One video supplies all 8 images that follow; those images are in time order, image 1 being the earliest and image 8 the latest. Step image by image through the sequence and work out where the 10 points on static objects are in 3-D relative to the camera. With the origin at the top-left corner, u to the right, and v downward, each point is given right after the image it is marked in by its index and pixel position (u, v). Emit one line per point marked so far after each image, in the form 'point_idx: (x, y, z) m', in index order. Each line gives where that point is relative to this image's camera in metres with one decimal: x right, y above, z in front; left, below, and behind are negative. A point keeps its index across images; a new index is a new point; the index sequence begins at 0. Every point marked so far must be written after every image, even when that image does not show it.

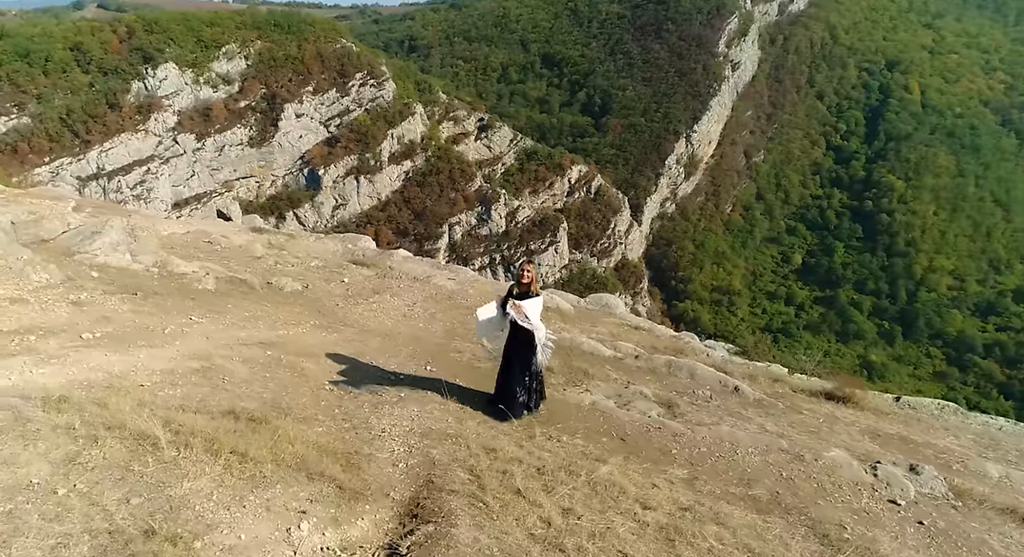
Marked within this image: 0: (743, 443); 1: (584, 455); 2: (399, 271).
0: (+2.3, -1.6, +7.6) m
1: (+0.7, -1.6, +7.4) m
2: (-1.7, +0.1, +14.3) m
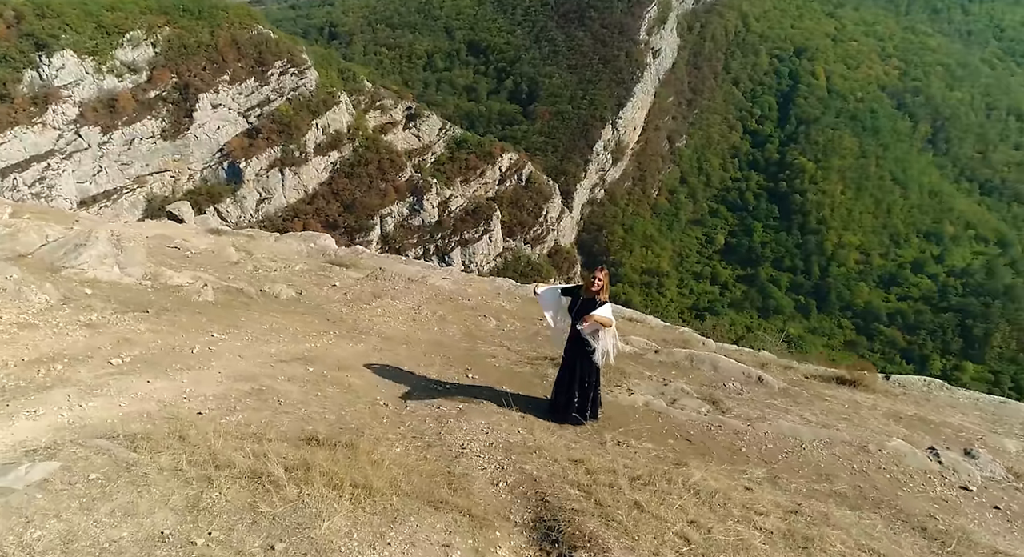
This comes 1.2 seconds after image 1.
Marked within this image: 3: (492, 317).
0: (+3.0, -1.6, +8.1) m
1: (+1.4, -1.7, +7.6) m
2: (-1.9, +0.1, +14.1) m
3: (0.0, -0.6, +12.1) m
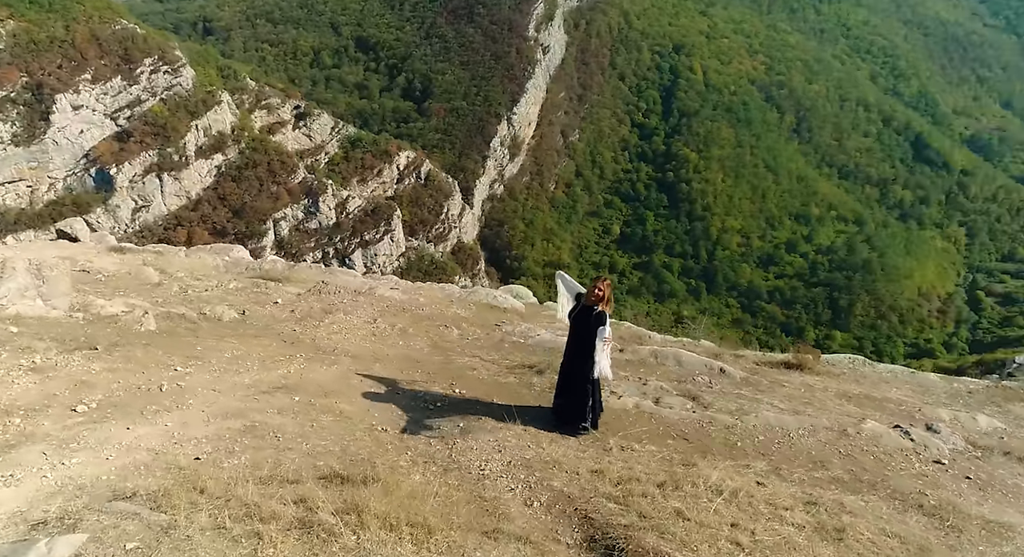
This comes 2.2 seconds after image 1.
0: (+3.0, -1.6, +8.6) m
1: (+1.6, -1.8, +7.8) m
2: (-2.9, -0.1, +13.6) m
3: (-0.7, -0.8, +12.0) m
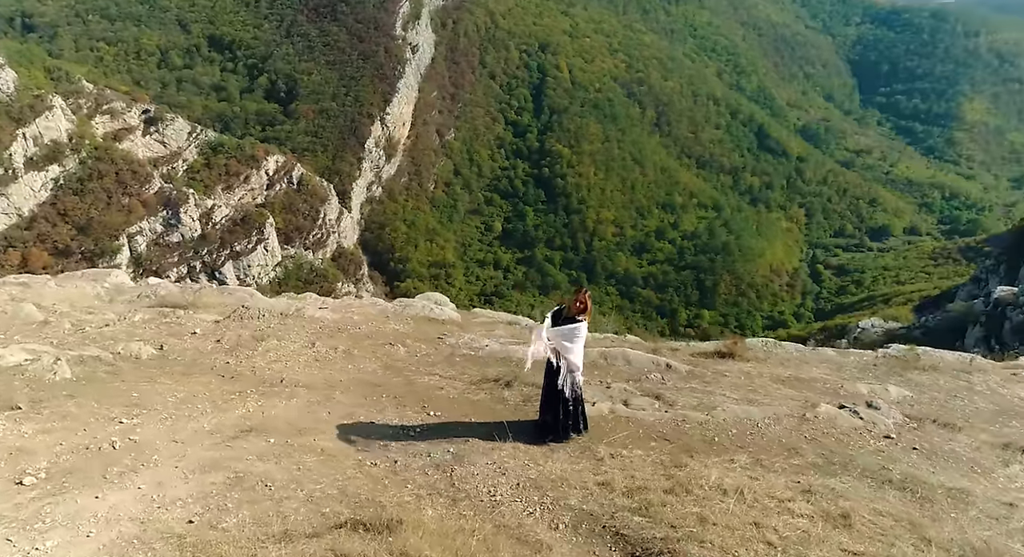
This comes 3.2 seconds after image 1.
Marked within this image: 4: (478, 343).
0: (+2.8, -1.6, +9.1) m
1: (+1.5, -1.9, +8.1) m
2: (-4.1, -0.5, +12.8) m
3: (-1.6, -1.0, +11.7) m
4: (-0.5, -1.0, +11.9) m
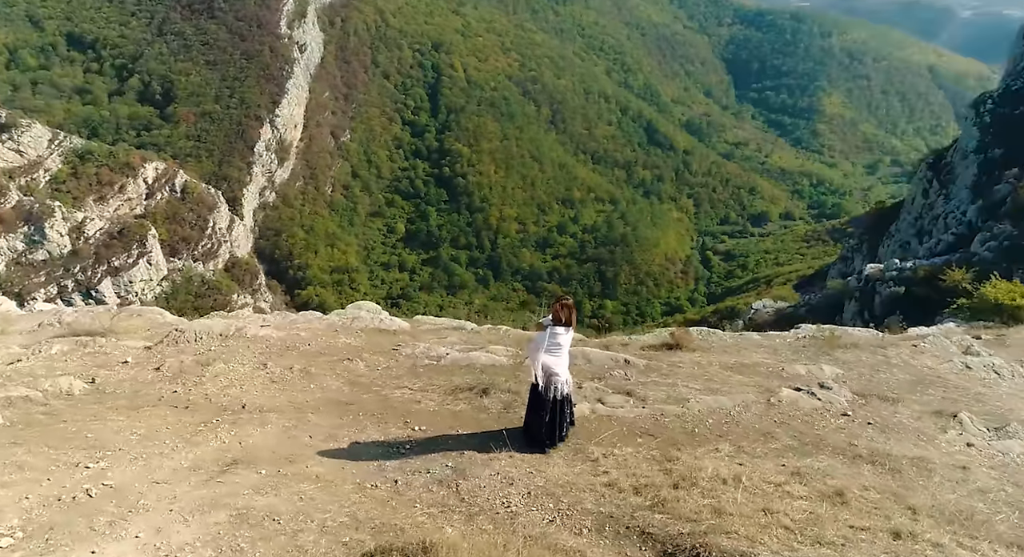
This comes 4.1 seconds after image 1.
0: (+2.6, -1.5, +9.5) m
1: (+1.5, -1.9, +8.3) m
2: (-4.9, -0.8, +12.1) m
3: (-2.2, -1.1, +11.4) m
4: (-1.2, -1.1, +11.8) m
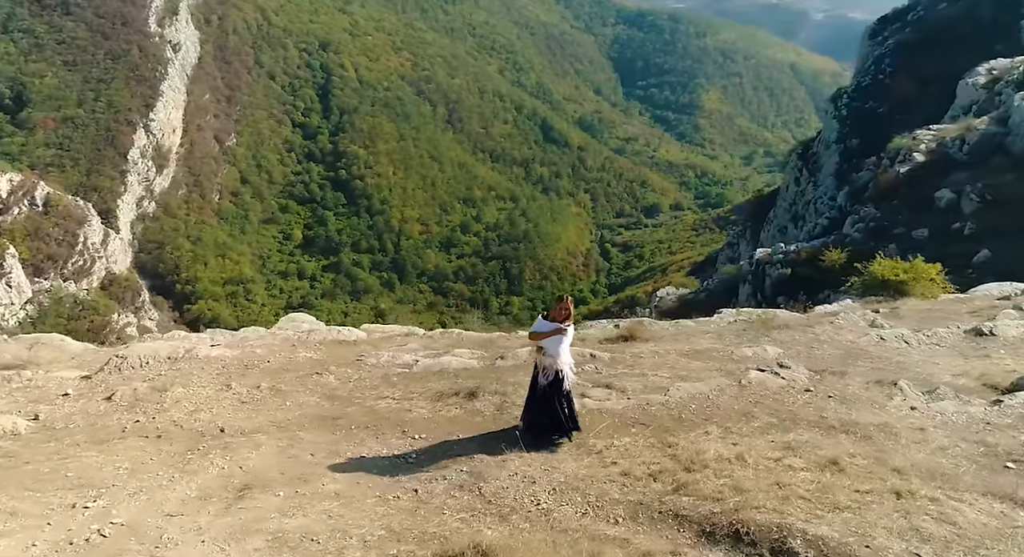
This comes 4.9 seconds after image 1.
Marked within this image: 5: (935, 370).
0: (+2.4, -1.4, +10.0) m
1: (+1.6, -1.8, +8.7) m
2: (-5.4, -1.1, +11.4) m
3: (-2.6, -1.3, +11.2) m
4: (-1.6, -1.2, +11.7) m
5: (+6.5, -1.4, +12.2) m
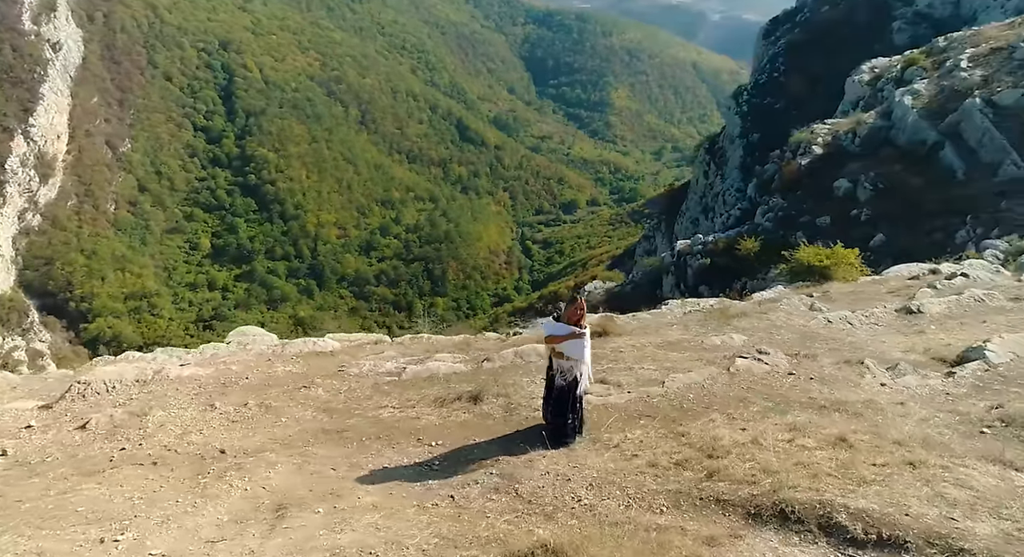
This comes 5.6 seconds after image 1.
0: (+2.4, -1.3, +10.4) m
1: (+1.8, -1.8, +9.0) m
2: (-5.5, -1.3, +10.7) m
3: (-2.7, -1.4, +10.9) m
4: (-1.8, -1.3, +11.5) m
5: (+6.1, -1.1, +13.1) m
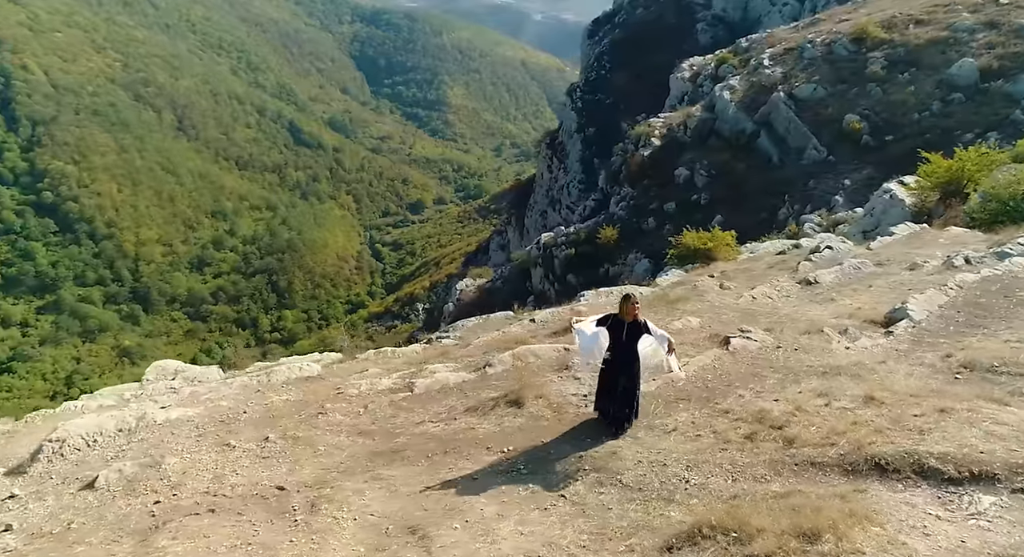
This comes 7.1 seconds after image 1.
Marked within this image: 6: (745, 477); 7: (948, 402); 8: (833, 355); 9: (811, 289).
0: (+2.7, -1.1, +11.1) m
1: (+2.5, -1.6, +9.5) m
2: (-5.0, -1.7, +9.4) m
3: (-2.4, -1.6, +10.2) m
4: (-1.7, -1.4, +11.1) m
5: (+5.6, -0.7, +14.7) m
6: (+2.3, -2.0, +7.8) m
7: (+5.0, -1.4, +9.4) m
8: (+4.7, -1.1, +11.7) m
9: (+6.4, -0.2, +17.3) m
